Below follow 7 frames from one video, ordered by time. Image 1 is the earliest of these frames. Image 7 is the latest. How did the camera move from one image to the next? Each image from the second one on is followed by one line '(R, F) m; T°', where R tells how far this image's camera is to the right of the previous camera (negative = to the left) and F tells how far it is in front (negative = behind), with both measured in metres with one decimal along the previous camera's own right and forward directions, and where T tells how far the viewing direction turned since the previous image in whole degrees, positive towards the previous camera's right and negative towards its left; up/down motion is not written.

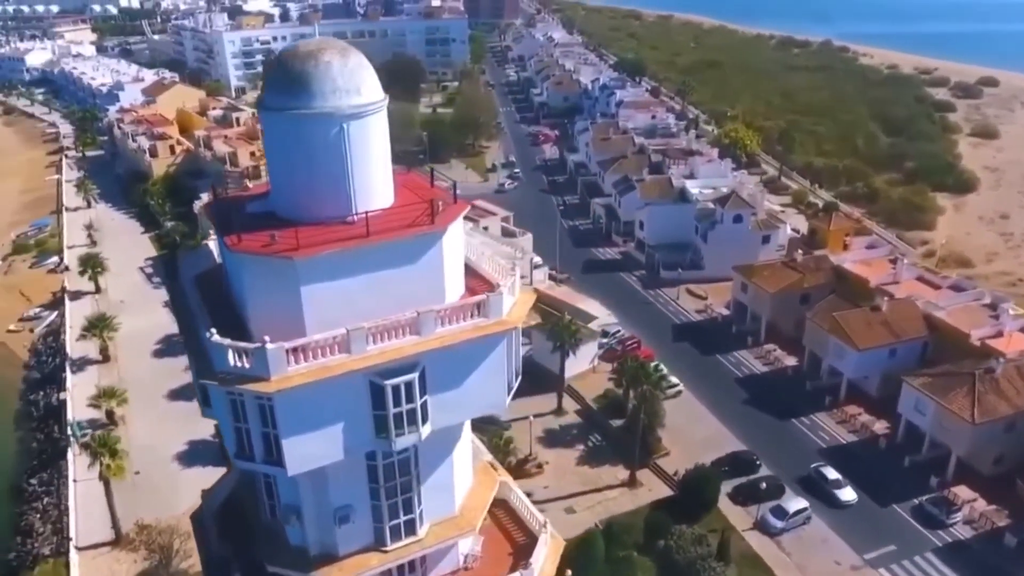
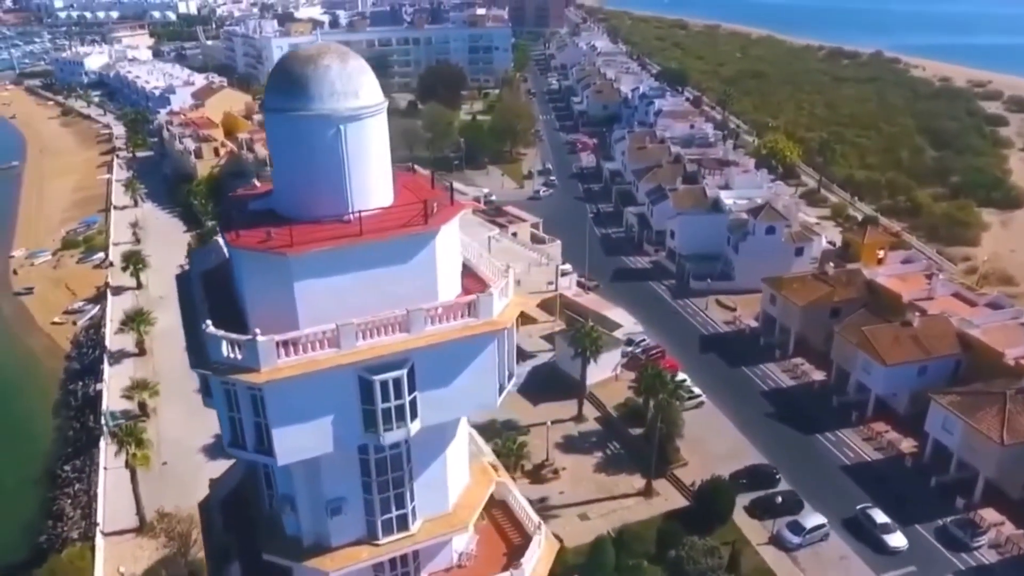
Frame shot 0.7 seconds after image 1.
(+1.1, -0.2) m; -3°
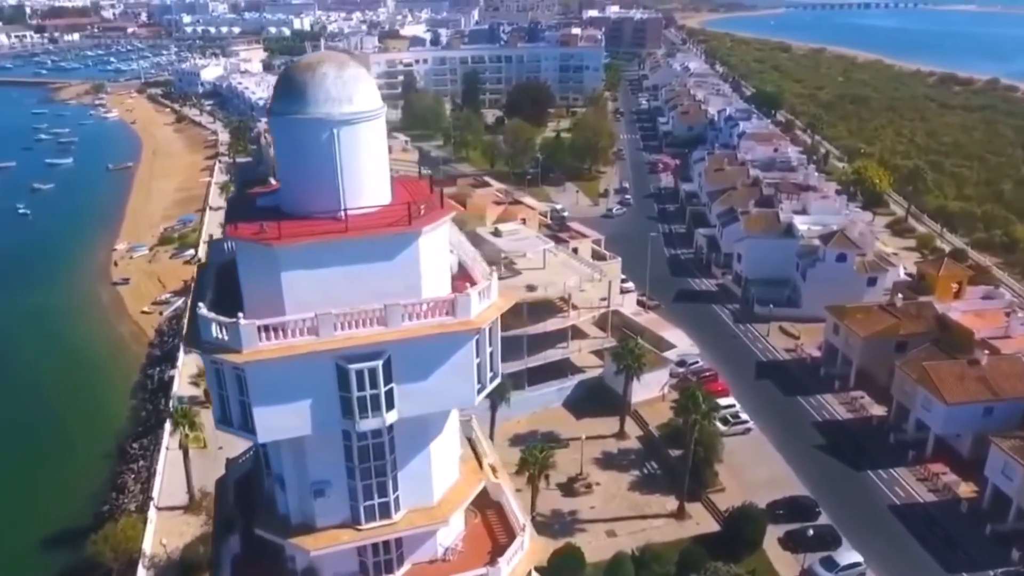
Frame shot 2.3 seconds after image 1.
(+2.5, -0.4) m; -7°
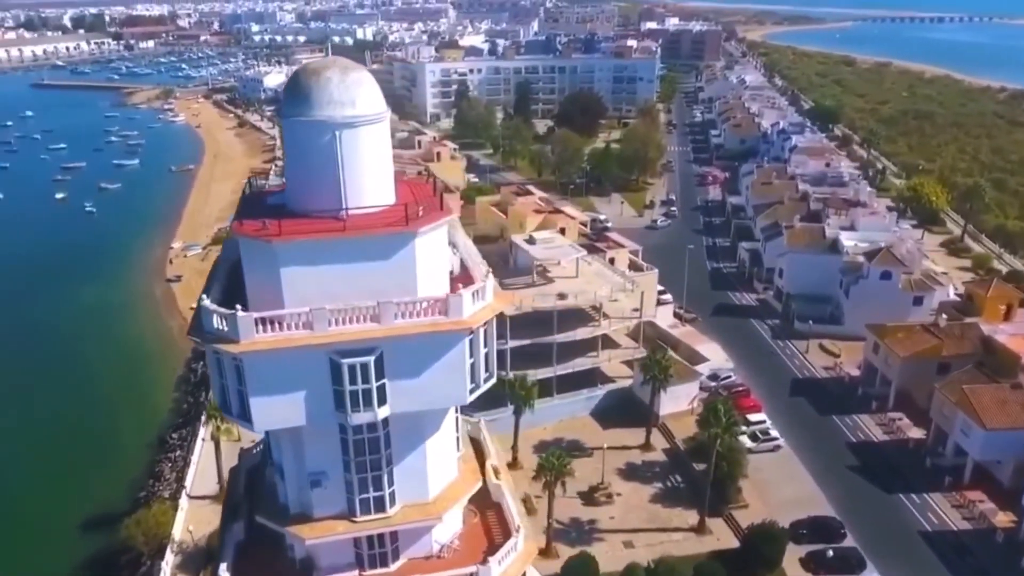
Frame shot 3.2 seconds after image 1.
(+1.4, -0.2) m; -4°
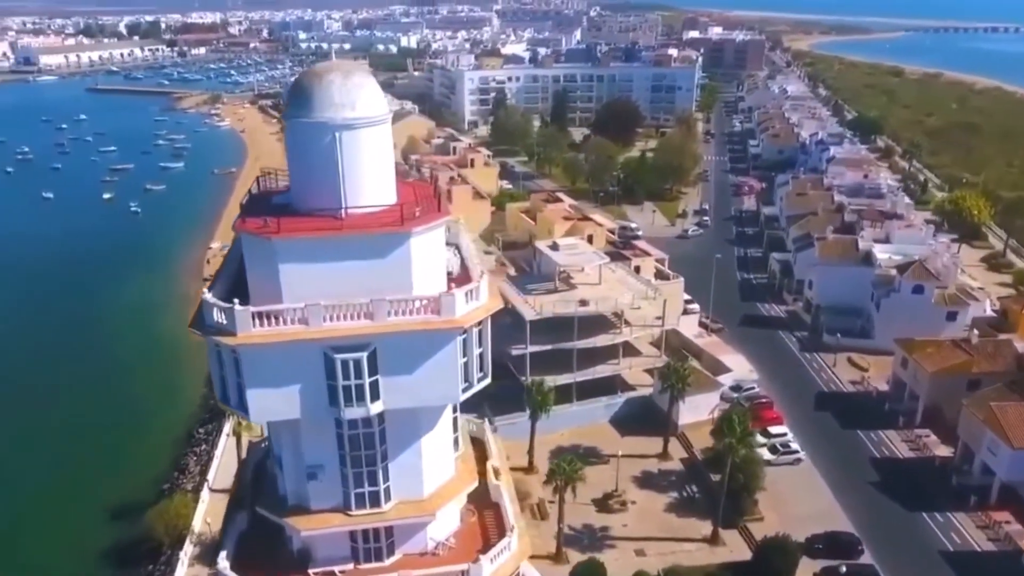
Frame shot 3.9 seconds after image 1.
(+1.1, -0.2) m; -3°
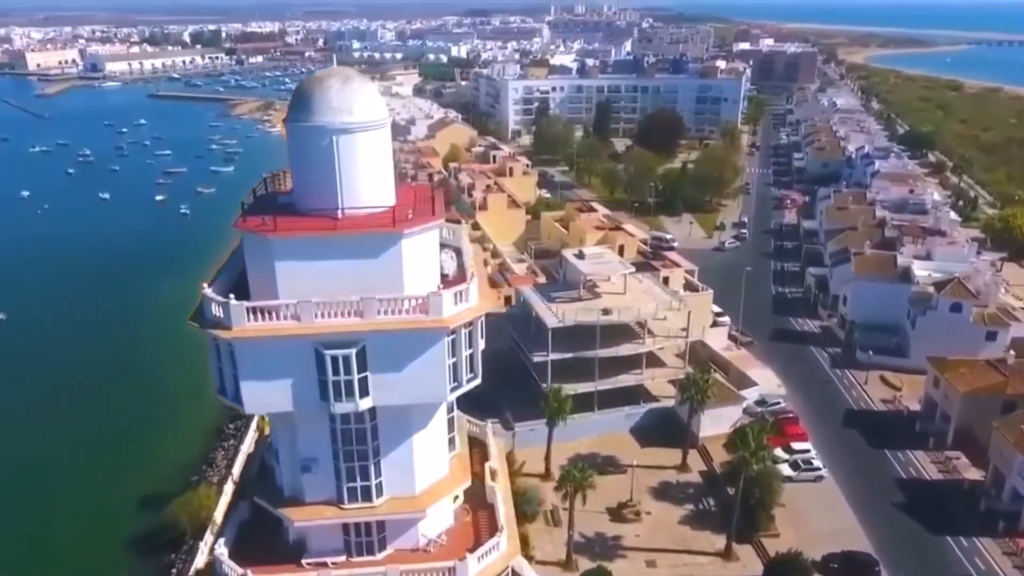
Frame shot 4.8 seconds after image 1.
(+1.4, -0.3) m; -4°
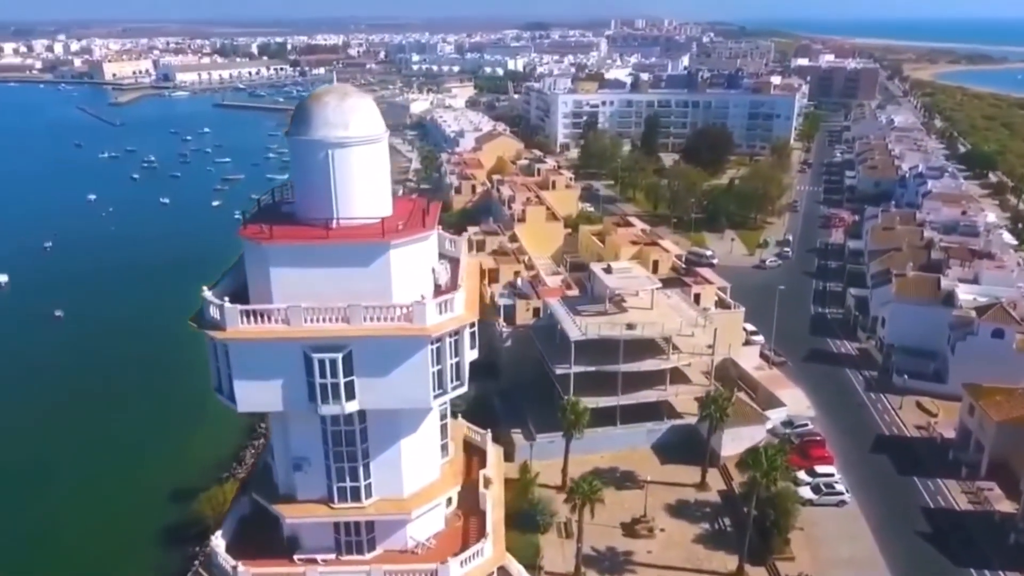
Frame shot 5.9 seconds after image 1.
(+1.8, -0.4) m; -4°
